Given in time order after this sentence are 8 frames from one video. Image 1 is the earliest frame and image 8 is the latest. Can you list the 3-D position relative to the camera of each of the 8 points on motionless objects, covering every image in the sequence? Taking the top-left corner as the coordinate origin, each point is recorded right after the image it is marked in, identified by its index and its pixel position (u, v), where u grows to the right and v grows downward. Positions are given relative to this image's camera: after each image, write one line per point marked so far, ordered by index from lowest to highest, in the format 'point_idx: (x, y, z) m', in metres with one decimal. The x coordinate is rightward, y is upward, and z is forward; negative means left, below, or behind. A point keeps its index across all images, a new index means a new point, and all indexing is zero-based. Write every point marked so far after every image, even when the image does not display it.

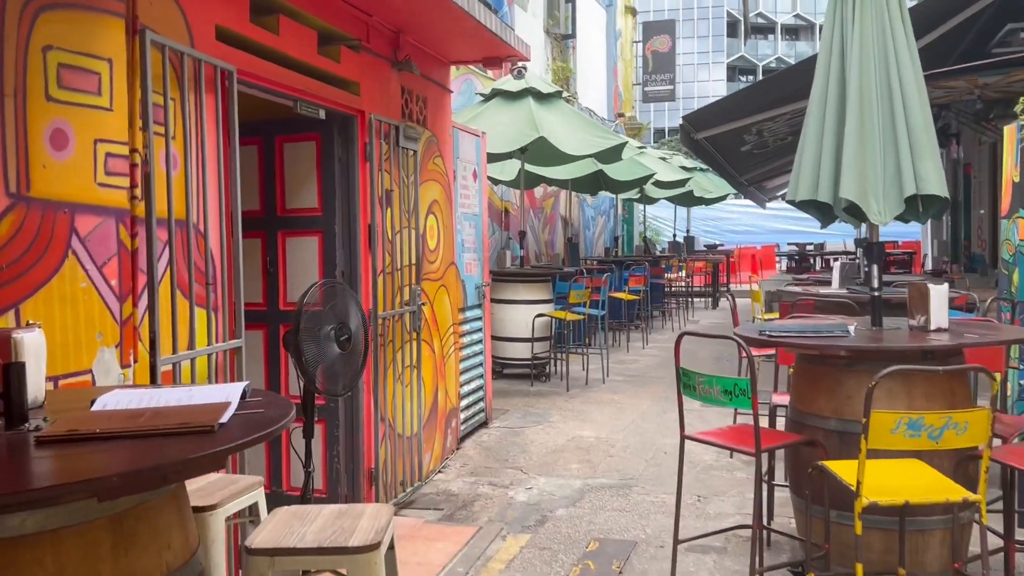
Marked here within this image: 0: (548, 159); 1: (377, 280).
0: (+0.4, +1.3, +8.0) m
1: (-0.7, 0.0, +4.2) m
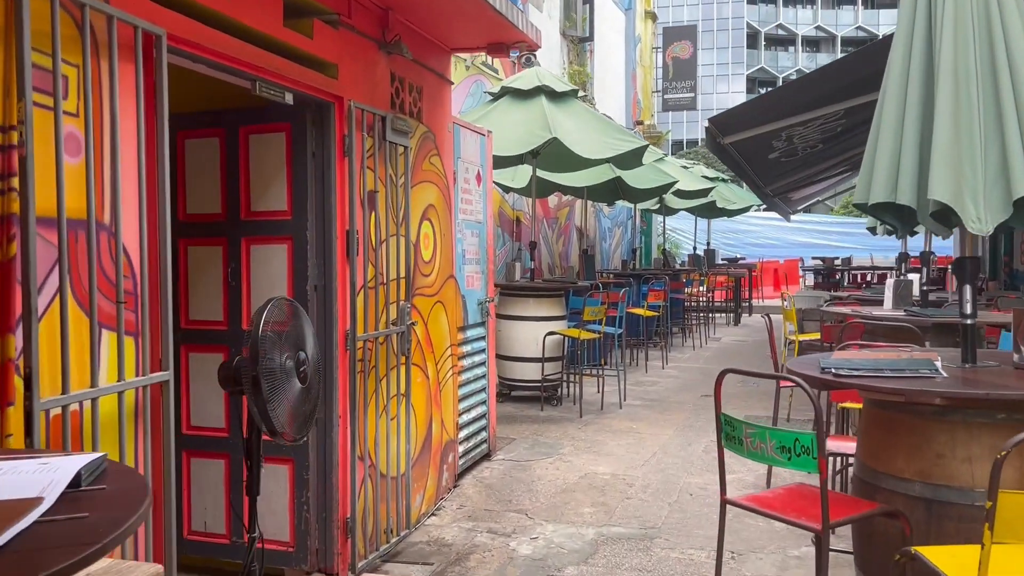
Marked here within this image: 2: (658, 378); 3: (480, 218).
0: (+0.5, +1.1, +7.4) m
1: (-0.6, 0.0, +3.6) m
2: (+1.5, -0.9, +8.6) m
3: (-0.2, +0.4, +5.2) m
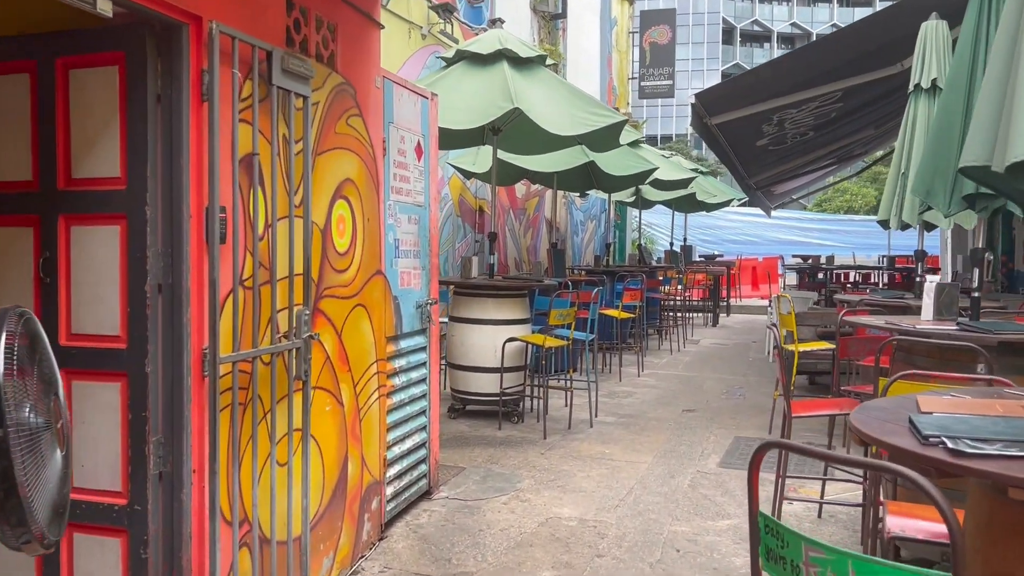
0: (+0.2, +1.1, +6.5) m
1: (-0.9, 0.0, +2.5) m
2: (+1.1, -0.9, +7.6) m
3: (-0.5, +0.4, +4.2) m
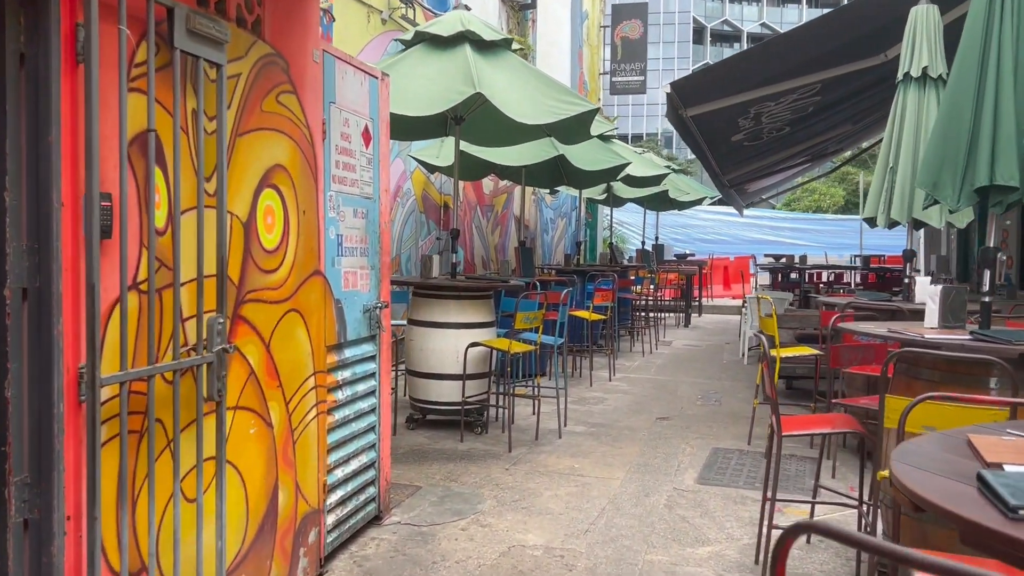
0: (-0.1, +1.1, +6.0) m
1: (-1.0, 0.0, +2.1) m
2: (+0.8, -0.9, +7.2) m
3: (-0.6, +0.4, +3.8) m
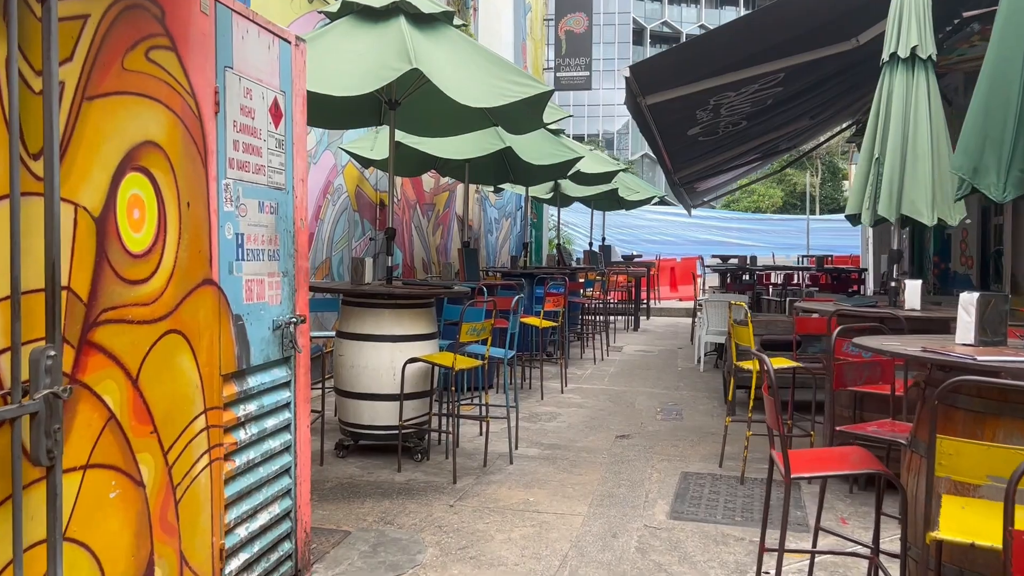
0: (-0.4, +1.1, +5.4) m
1: (-1.1, -0.1, +1.4) m
2: (+0.4, -0.9, +6.6) m
3: (-0.8, +0.4, +3.1) m
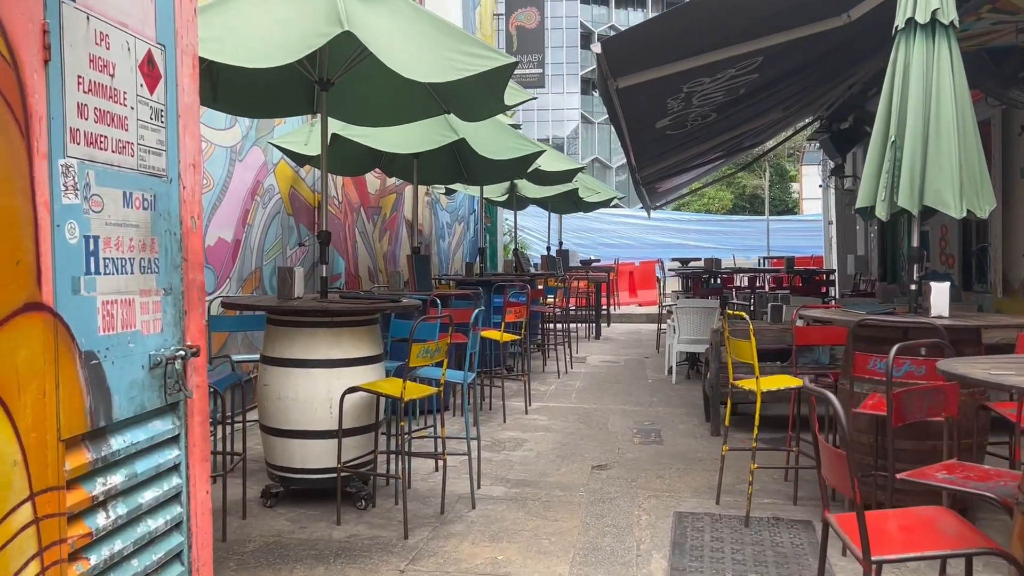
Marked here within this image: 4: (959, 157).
0: (-0.7, +1.0, +4.6) m
1: (-1.1, -0.1, +0.6) m
2: (+0.1, -1.0, +5.9) m
3: (-0.9, +0.3, +2.3) m
4: (+2.0, +0.6, +3.8) m
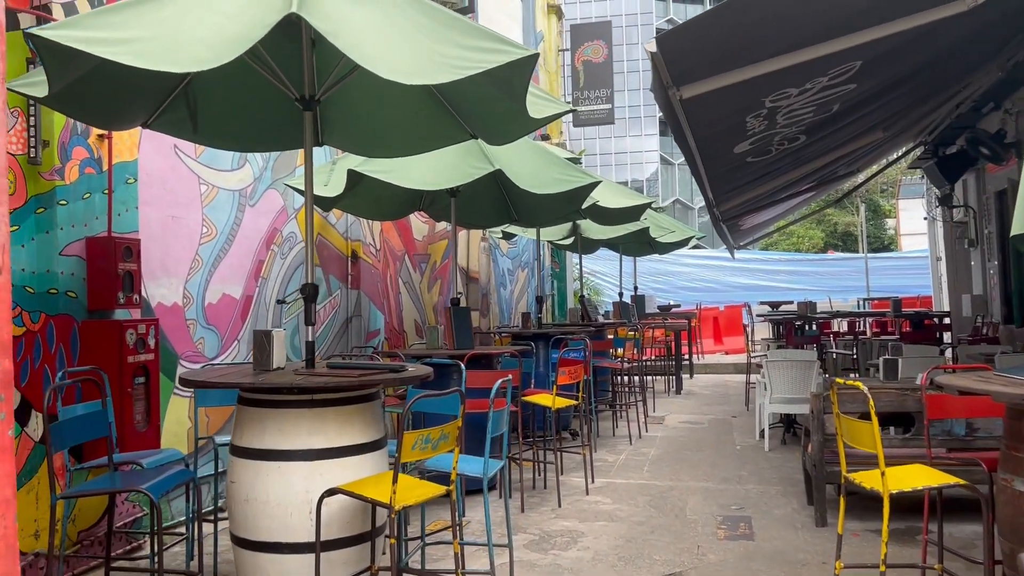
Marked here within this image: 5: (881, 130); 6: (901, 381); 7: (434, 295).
0: (-0.5, +0.7, +3.7) m
1: (-1.3, -0.2, -0.3) m
2: (+0.4, -1.3, +4.8) m
3: (-1.0, +0.2, +1.4) m
4: (+2.1, +0.4, +2.7) m
5: (+3.5, +1.5, +8.0) m
6: (+2.6, -0.6, +5.6) m
7: (-0.8, -0.1, +8.5) m
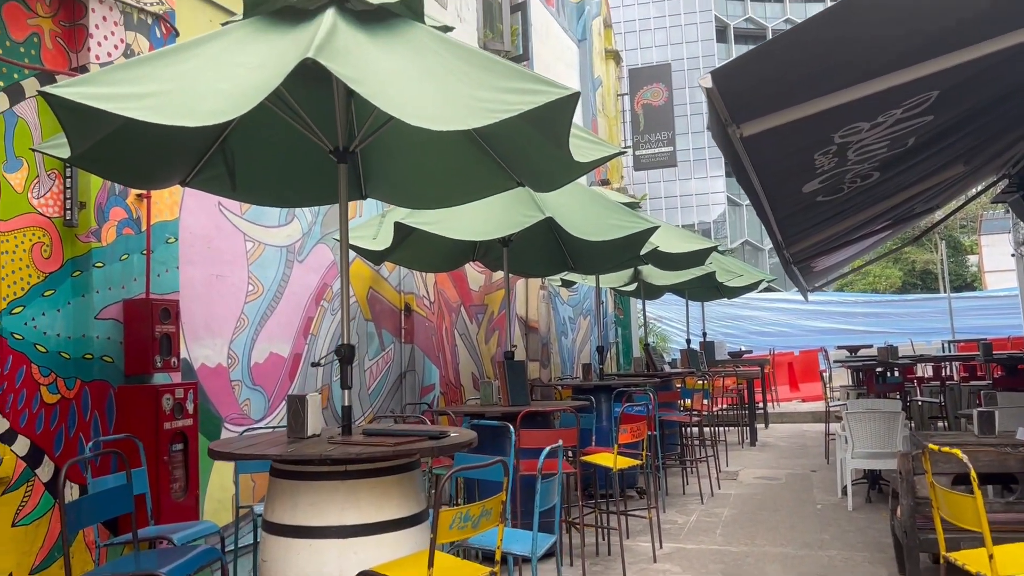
0: (-0.3, +0.5, +3.5) m
1: (-1.4, -0.3, -0.5) m
2: (+0.7, -1.6, +4.4) m
3: (-1.0, 0.0, +1.2) m
4: (+2.2, +0.3, +2.3) m
5: (+4.0, +1.1, +7.5) m
6: (+2.9, -0.9, +5.1) m
7: (-0.2, -0.6, +8.3) m
